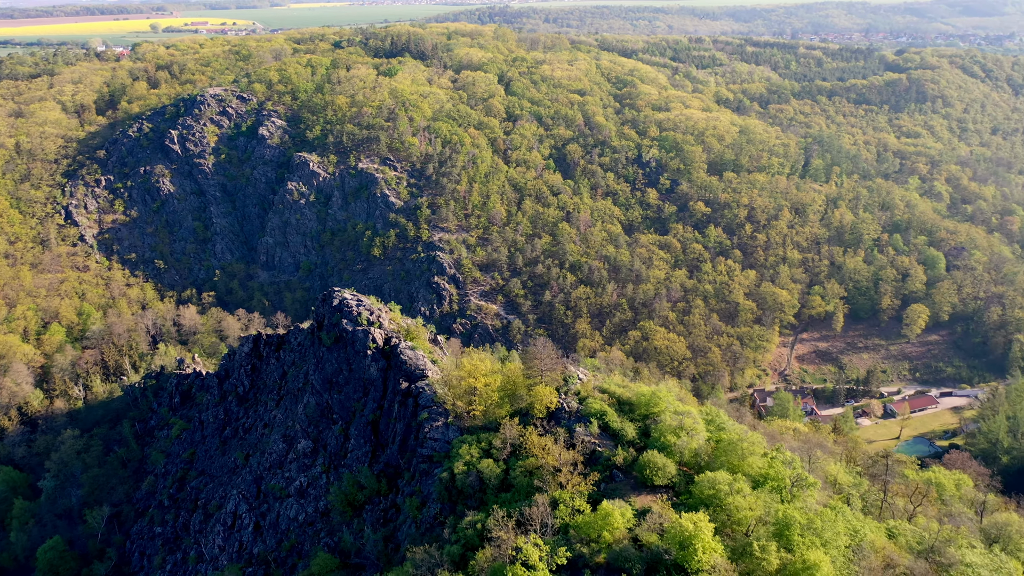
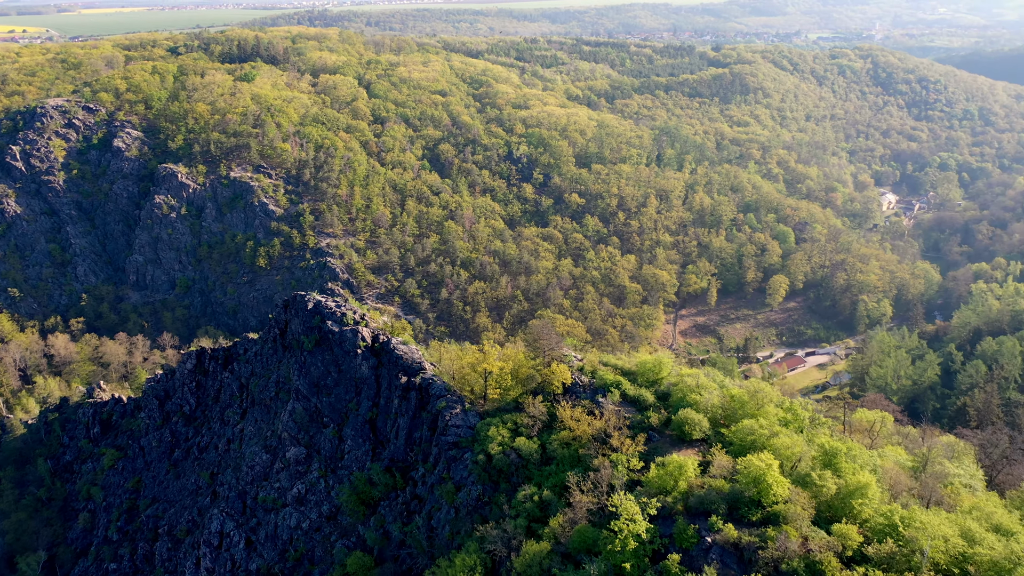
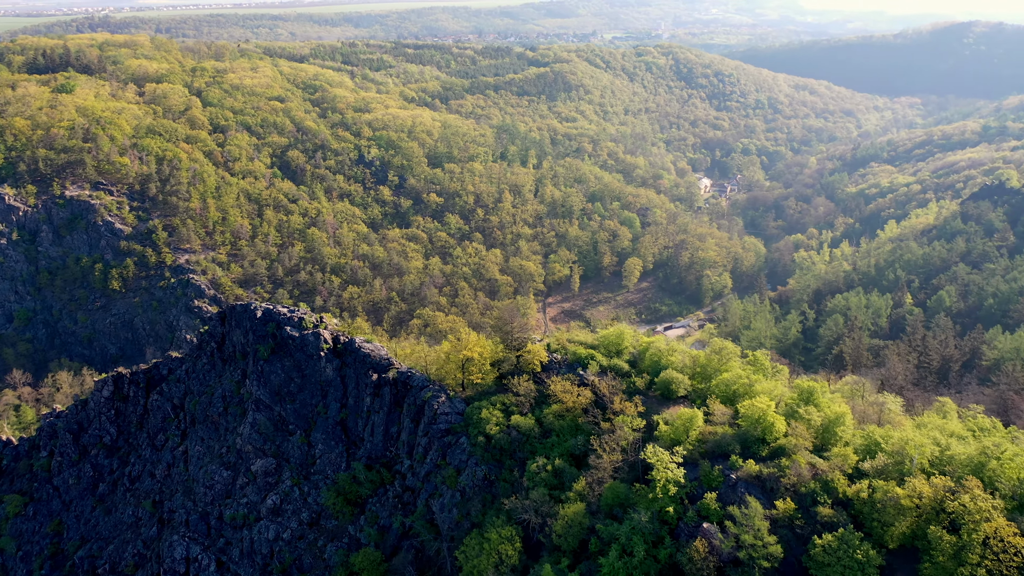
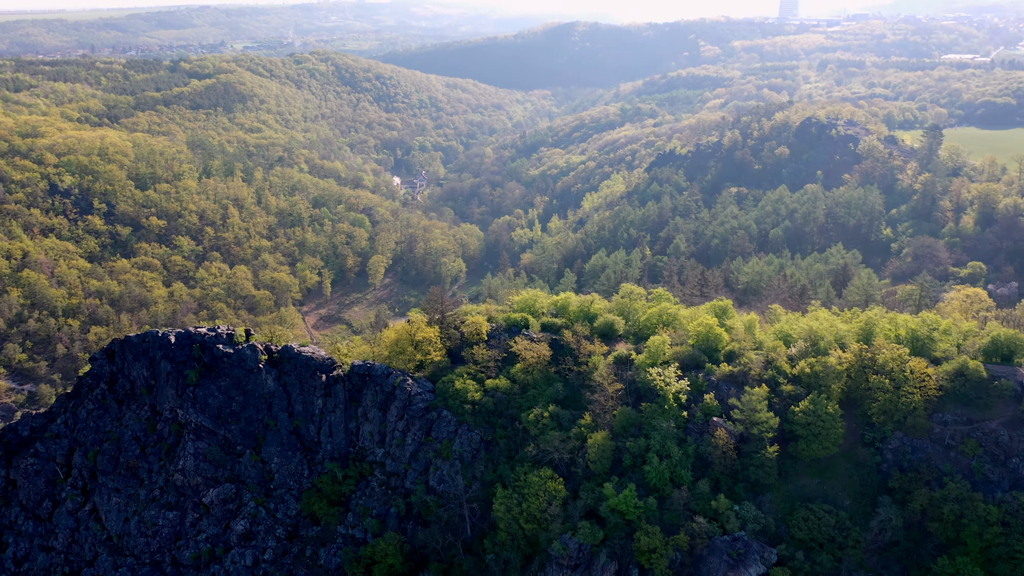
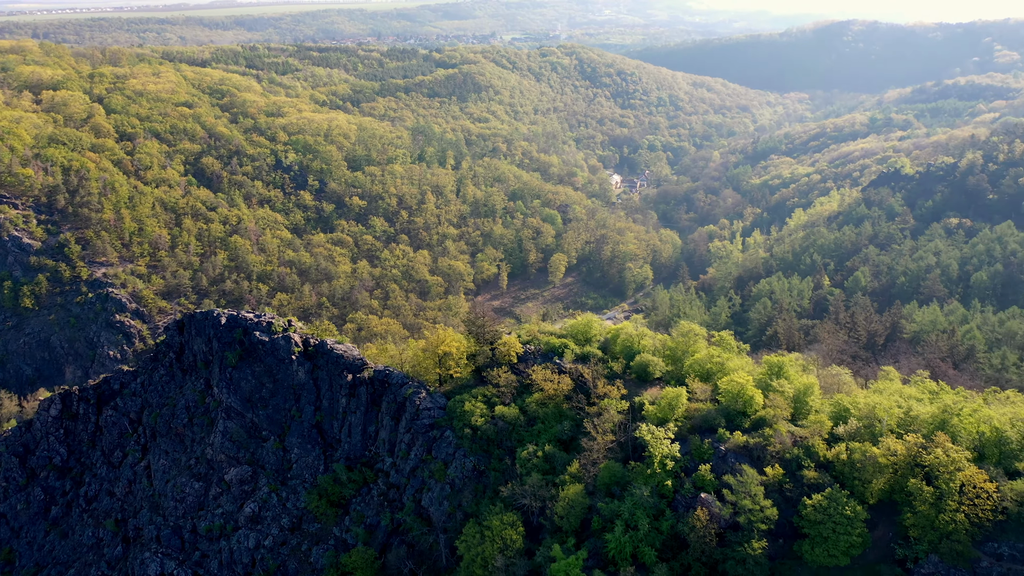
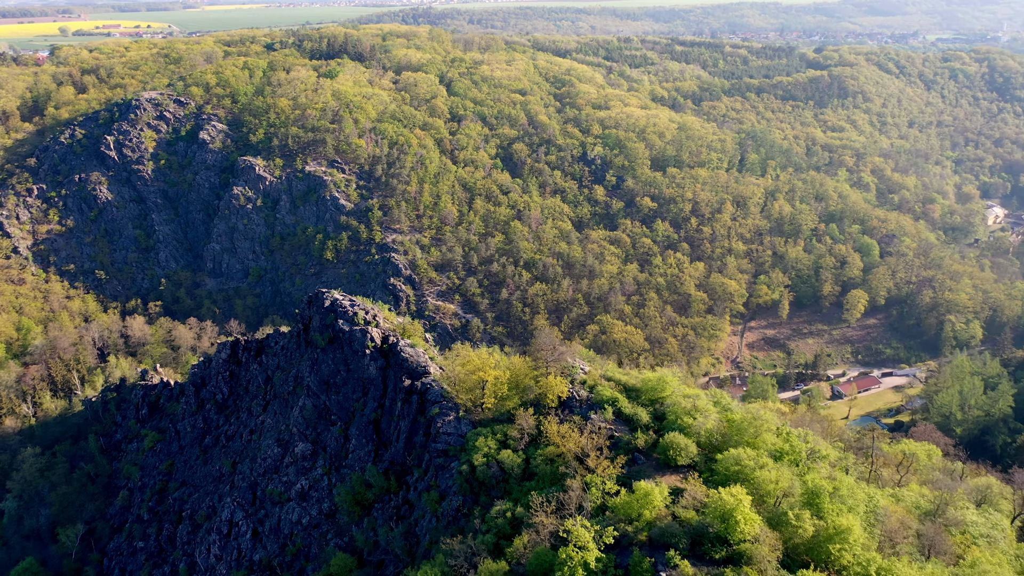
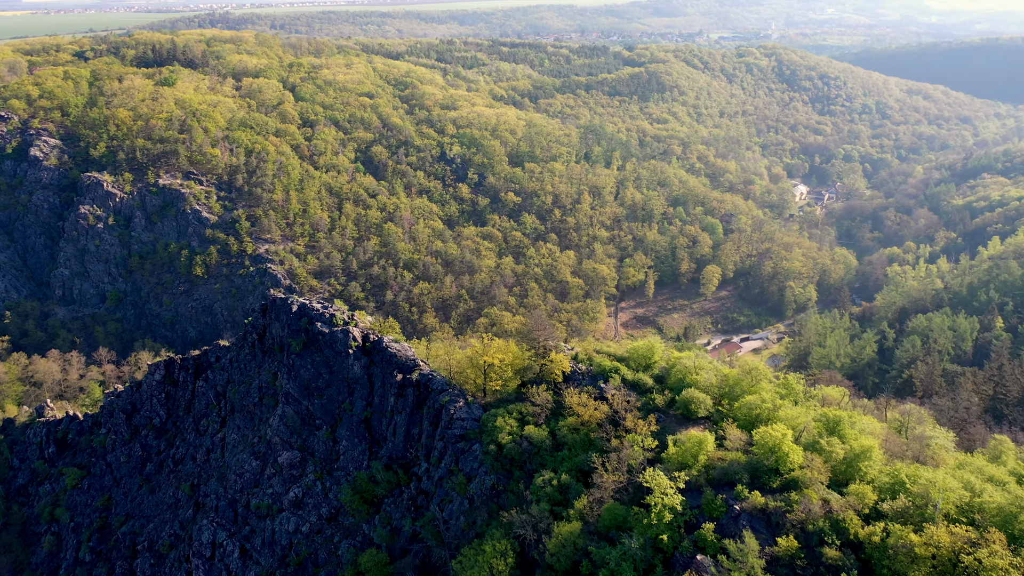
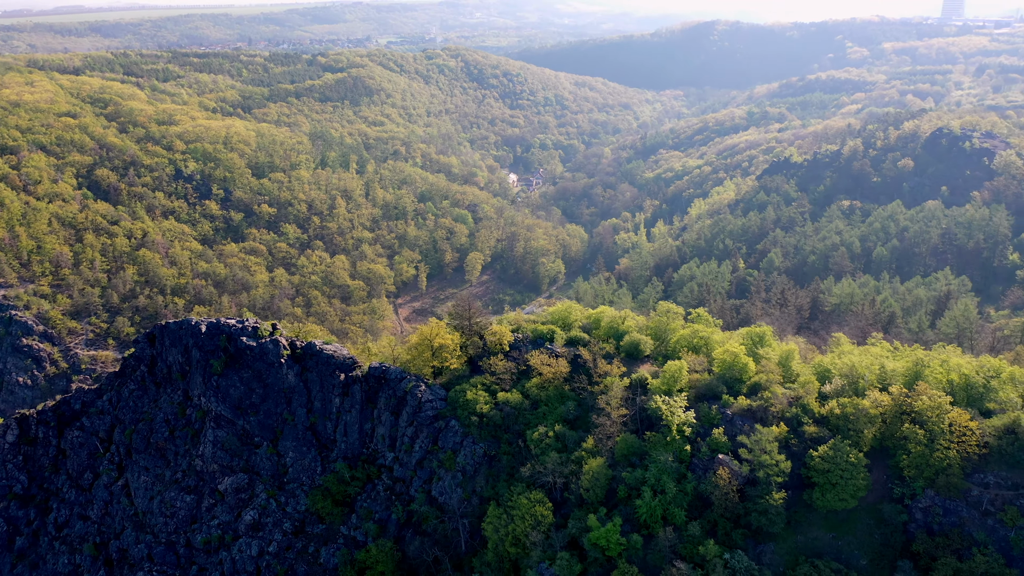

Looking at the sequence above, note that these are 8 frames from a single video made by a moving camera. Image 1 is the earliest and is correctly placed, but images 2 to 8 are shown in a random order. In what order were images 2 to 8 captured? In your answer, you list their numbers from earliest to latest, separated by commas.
6, 2, 7, 3, 5, 8, 4
